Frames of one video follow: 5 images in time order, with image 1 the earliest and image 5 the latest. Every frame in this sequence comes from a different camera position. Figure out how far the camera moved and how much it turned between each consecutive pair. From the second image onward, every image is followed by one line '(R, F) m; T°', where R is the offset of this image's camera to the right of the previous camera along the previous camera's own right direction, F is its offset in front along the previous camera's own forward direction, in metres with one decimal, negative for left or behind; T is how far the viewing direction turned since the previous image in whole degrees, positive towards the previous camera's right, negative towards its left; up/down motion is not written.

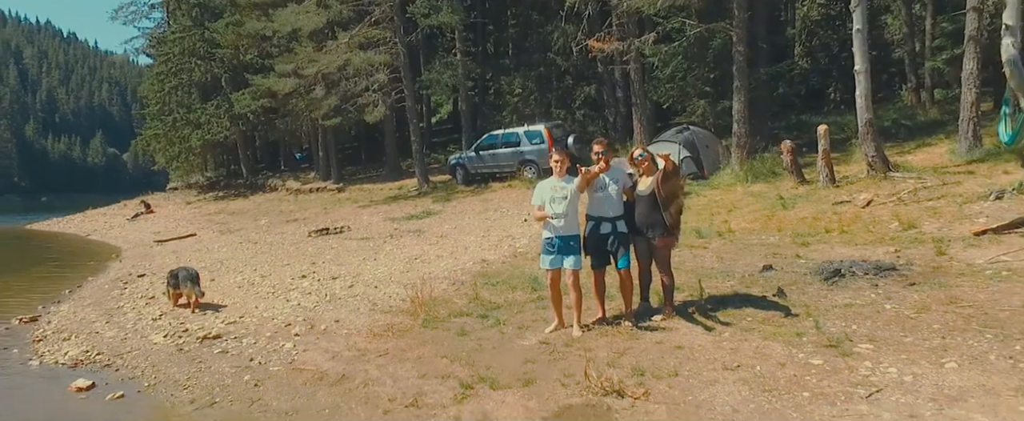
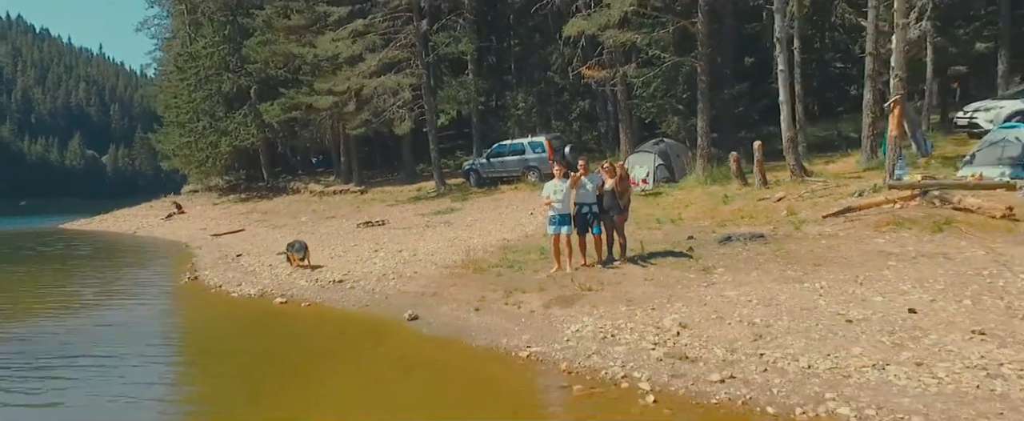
(-0.3, -4.6) m; 0°
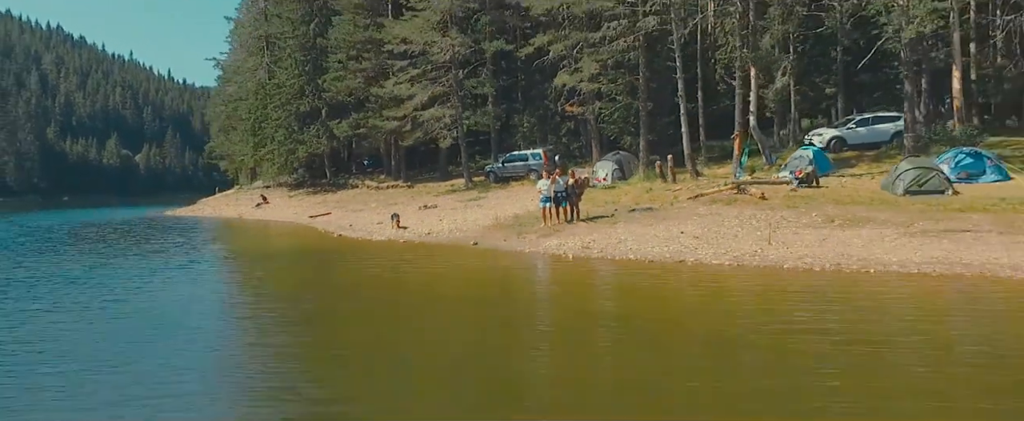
(-0.2, -10.7) m; 0°
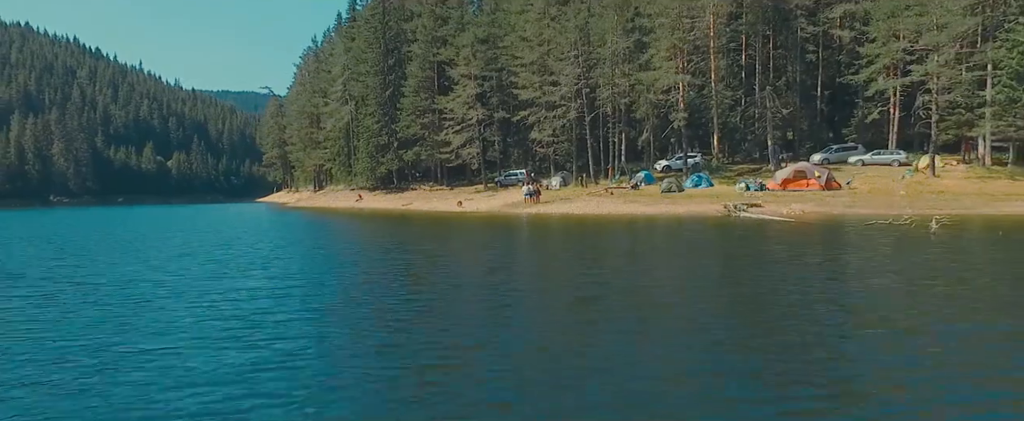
(-0.7, -30.3) m; +1°
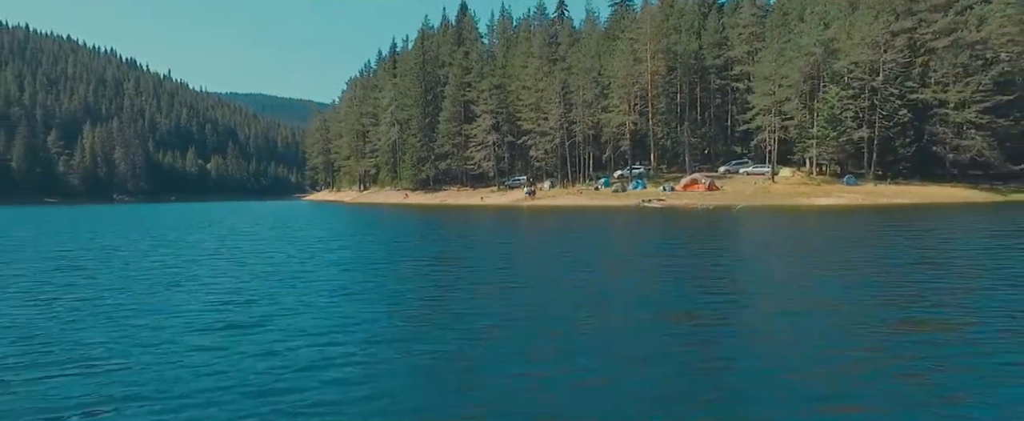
(-0.2, -27.8) m; 0°
